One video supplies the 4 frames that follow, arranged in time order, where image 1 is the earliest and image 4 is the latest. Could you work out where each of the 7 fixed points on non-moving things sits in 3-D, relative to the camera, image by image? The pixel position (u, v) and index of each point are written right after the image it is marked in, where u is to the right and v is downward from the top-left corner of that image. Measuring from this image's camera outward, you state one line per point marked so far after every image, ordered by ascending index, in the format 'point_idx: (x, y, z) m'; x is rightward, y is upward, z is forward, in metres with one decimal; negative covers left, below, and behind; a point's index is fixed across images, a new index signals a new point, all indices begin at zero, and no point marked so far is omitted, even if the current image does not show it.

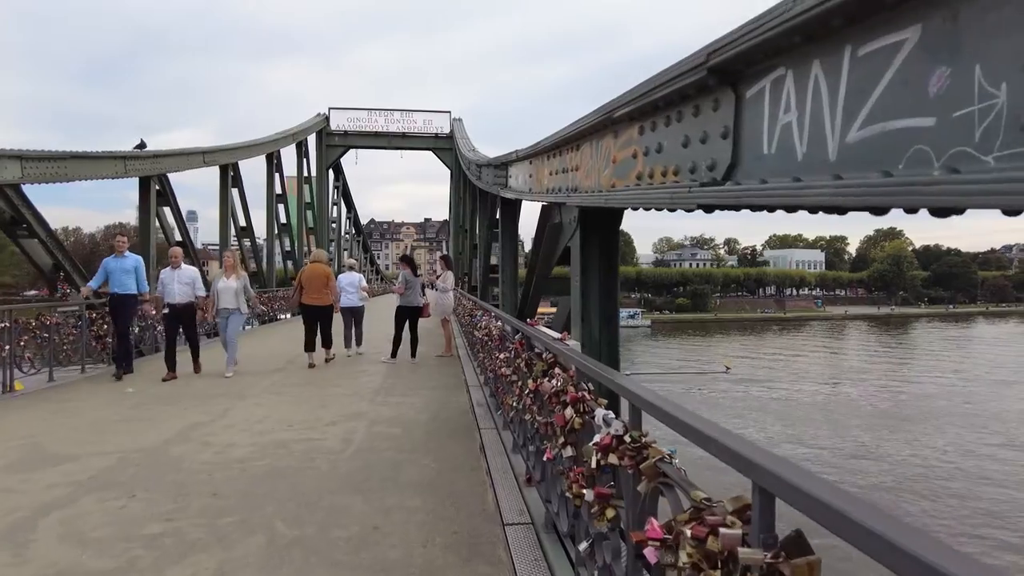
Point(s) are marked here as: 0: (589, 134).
0: (+0.4, +0.7, +3.3) m
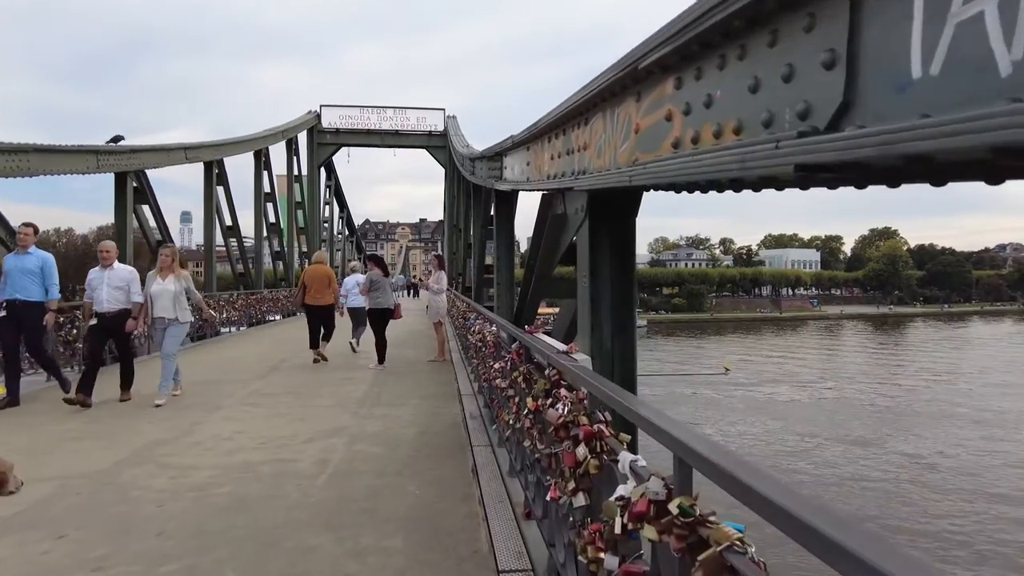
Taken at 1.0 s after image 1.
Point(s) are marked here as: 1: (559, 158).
0: (+0.4, +0.7, +2.7) m
1: (+0.2, +0.7, +3.6) m
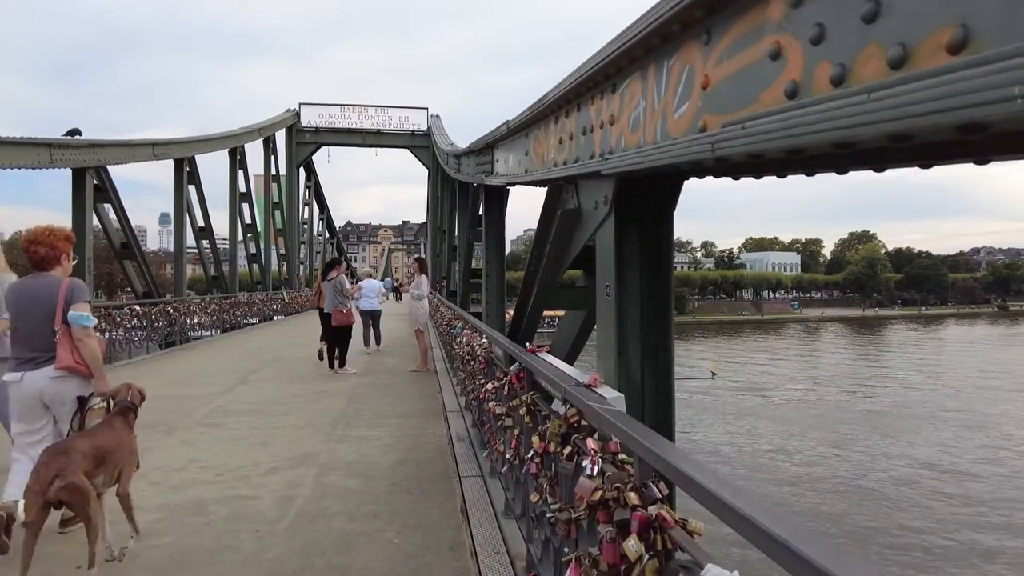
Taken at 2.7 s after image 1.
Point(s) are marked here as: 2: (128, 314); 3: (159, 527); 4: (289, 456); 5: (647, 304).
0: (+0.4, +0.7, +2.1) m
1: (+0.2, +0.6, +3.0) m
2: (-6.0, -0.4, +10.9) m
3: (-1.9, -1.3, +3.7) m
4: (-1.6, -1.2, +5.1) m
5: (+0.5, -0.1, +2.5) m
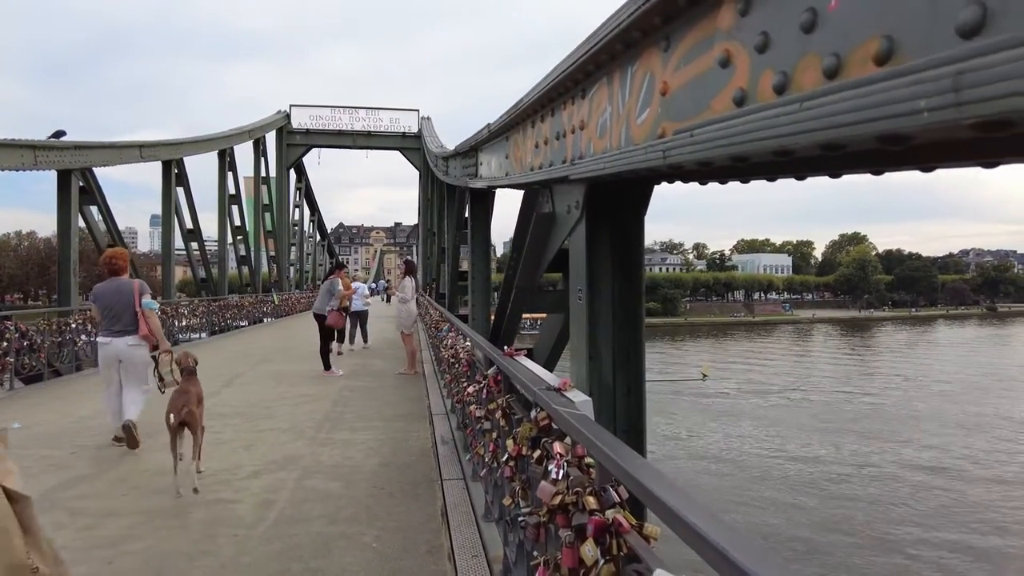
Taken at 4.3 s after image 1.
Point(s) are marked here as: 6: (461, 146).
0: (+0.3, +0.7, +2.1) m
1: (+0.1, +0.6, +3.0) m
2: (-6.2, -0.4, +10.9) m
3: (-2.0, -1.3, +3.7) m
4: (-1.7, -1.2, +5.1) m
5: (+0.4, -0.1, +2.5) m
6: (-0.5, +1.4, +6.8) m
